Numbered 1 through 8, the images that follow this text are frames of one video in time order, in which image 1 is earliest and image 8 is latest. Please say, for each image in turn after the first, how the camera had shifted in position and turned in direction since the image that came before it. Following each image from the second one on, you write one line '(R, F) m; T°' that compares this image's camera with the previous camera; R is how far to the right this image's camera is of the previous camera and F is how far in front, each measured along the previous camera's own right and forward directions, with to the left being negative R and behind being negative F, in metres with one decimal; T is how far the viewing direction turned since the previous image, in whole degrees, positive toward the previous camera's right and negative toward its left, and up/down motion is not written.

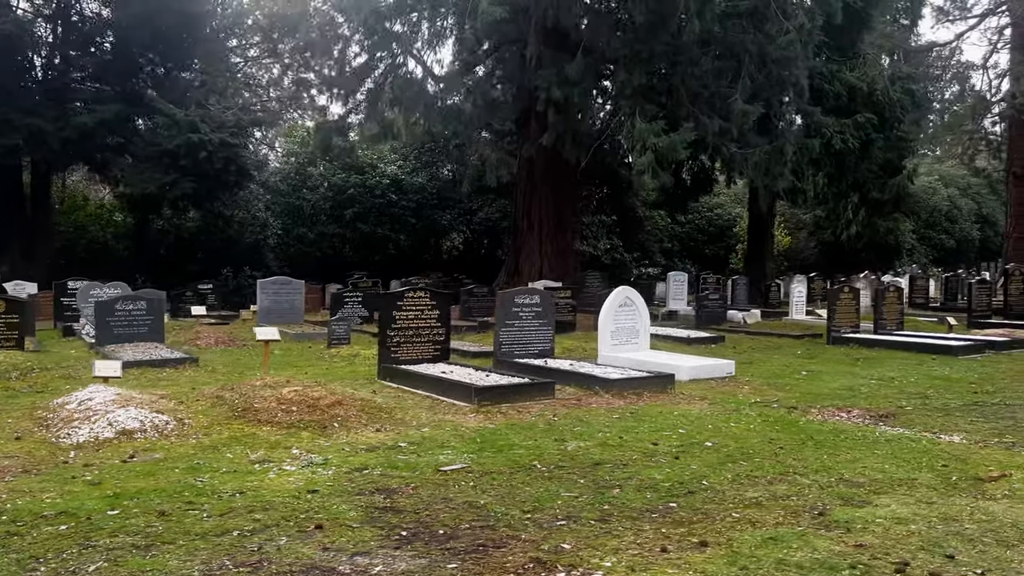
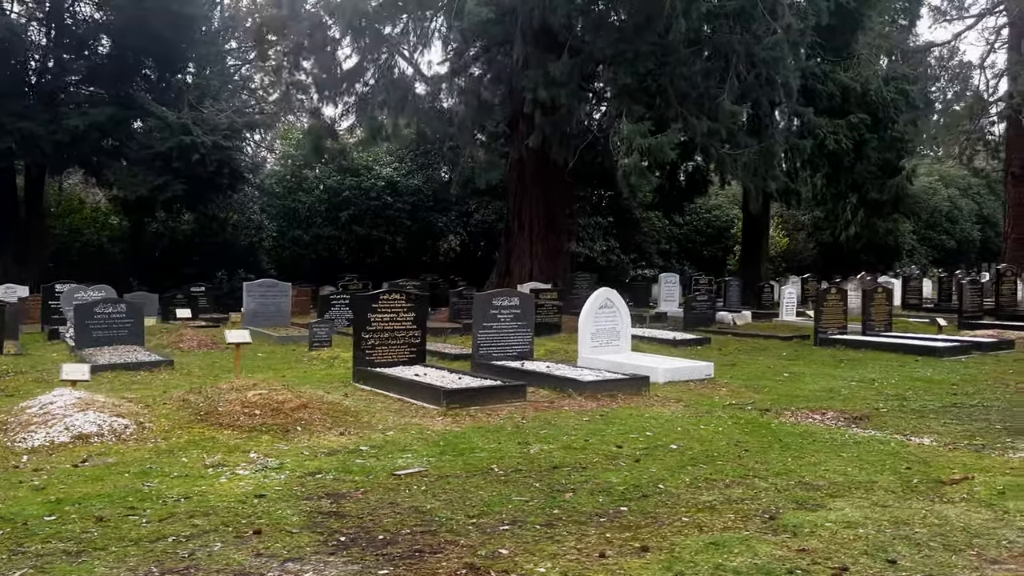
(+0.3, 0.0) m; 0°
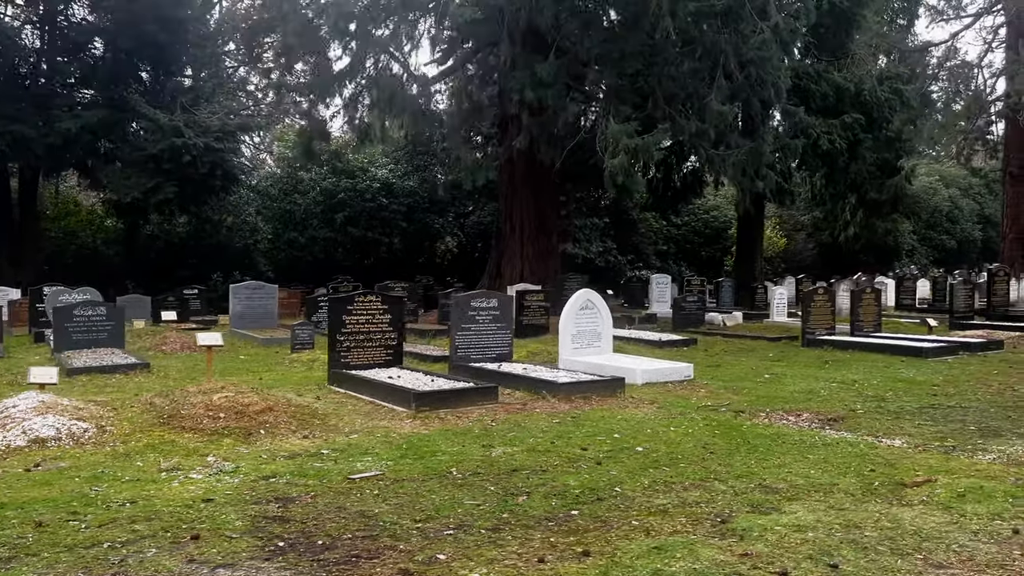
(+0.3, +0.1) m; 0°
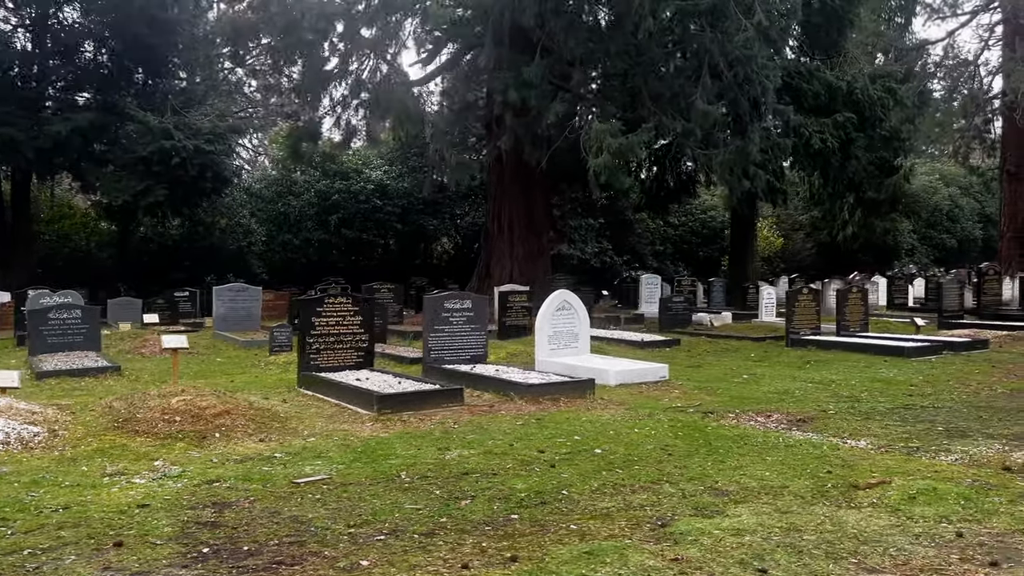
(+0.4, +0.1) m; 0°
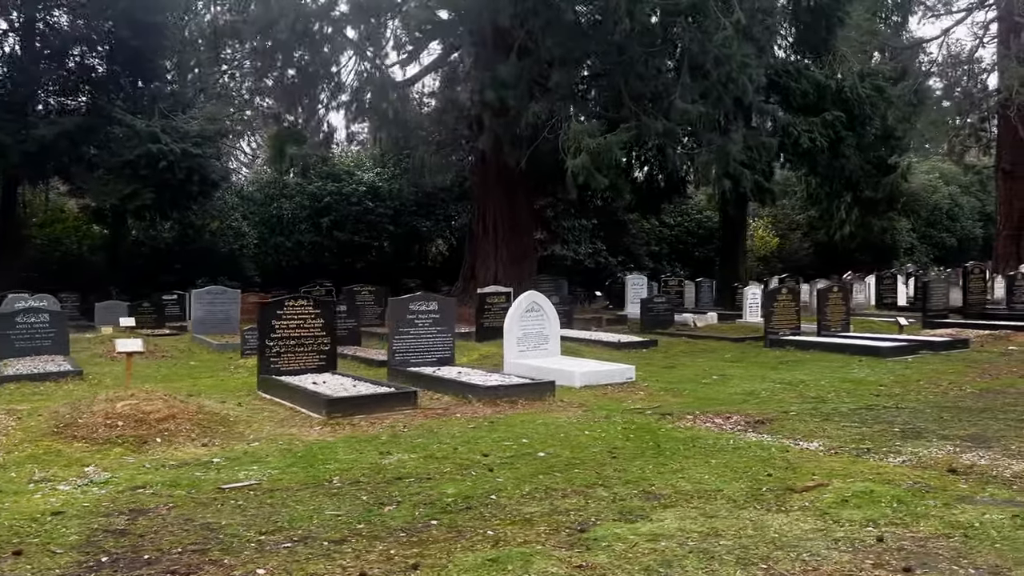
(+0.5, +0.1) m; 0°
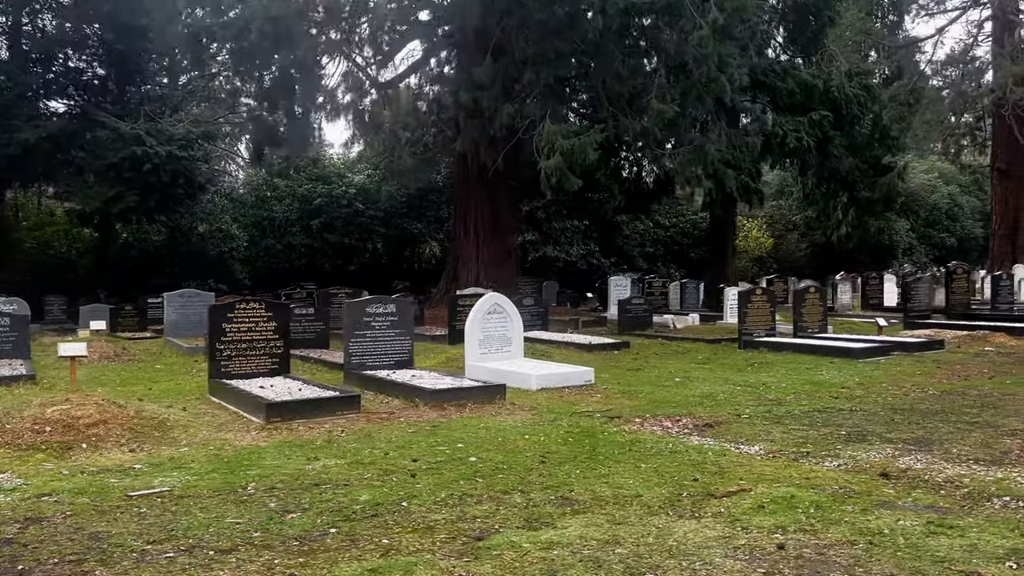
(+0.5, +0.1) m; 0°
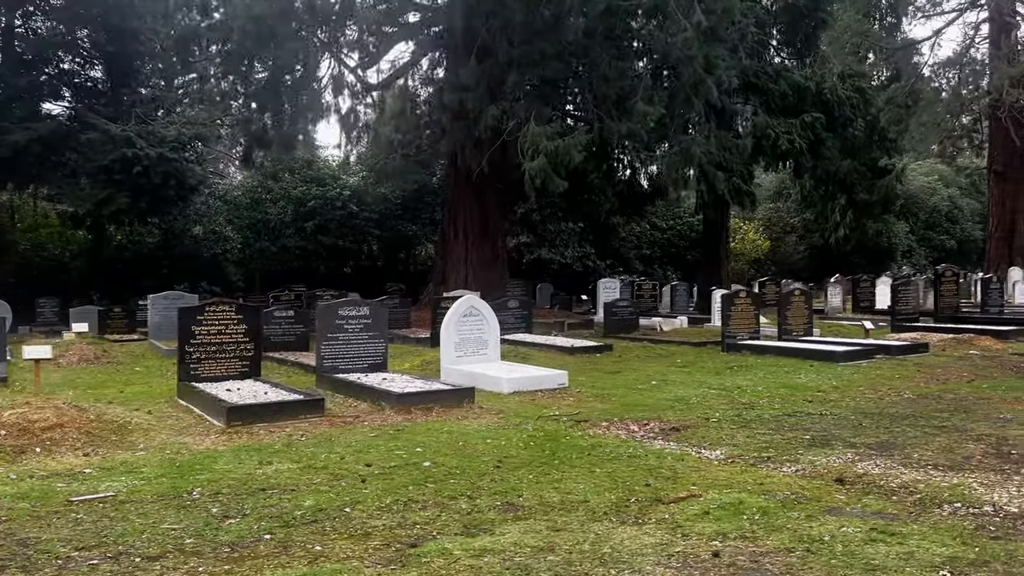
(+0.3, +0.1) m; 0°
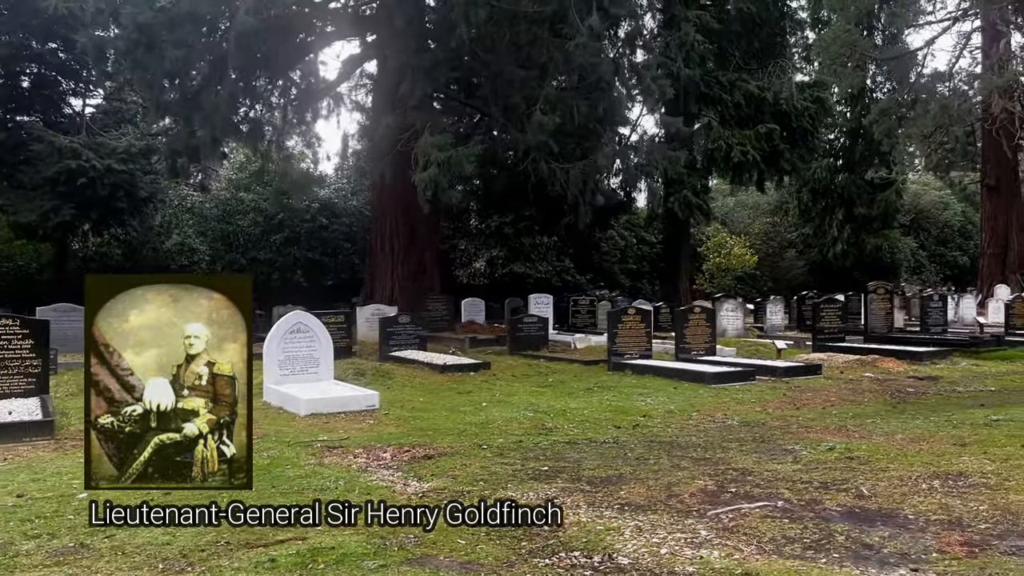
(+2.4, +0.6) m; -2°
